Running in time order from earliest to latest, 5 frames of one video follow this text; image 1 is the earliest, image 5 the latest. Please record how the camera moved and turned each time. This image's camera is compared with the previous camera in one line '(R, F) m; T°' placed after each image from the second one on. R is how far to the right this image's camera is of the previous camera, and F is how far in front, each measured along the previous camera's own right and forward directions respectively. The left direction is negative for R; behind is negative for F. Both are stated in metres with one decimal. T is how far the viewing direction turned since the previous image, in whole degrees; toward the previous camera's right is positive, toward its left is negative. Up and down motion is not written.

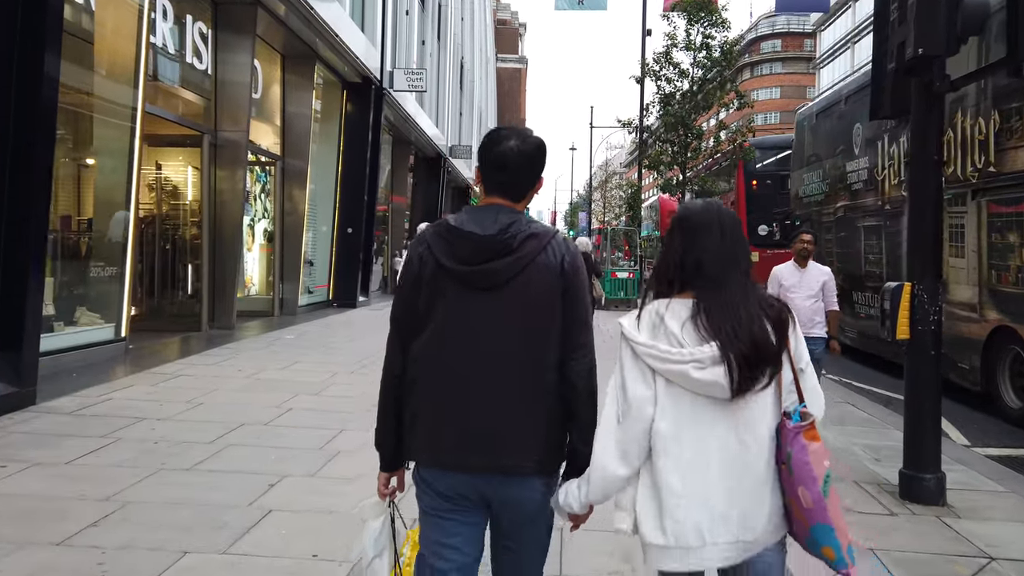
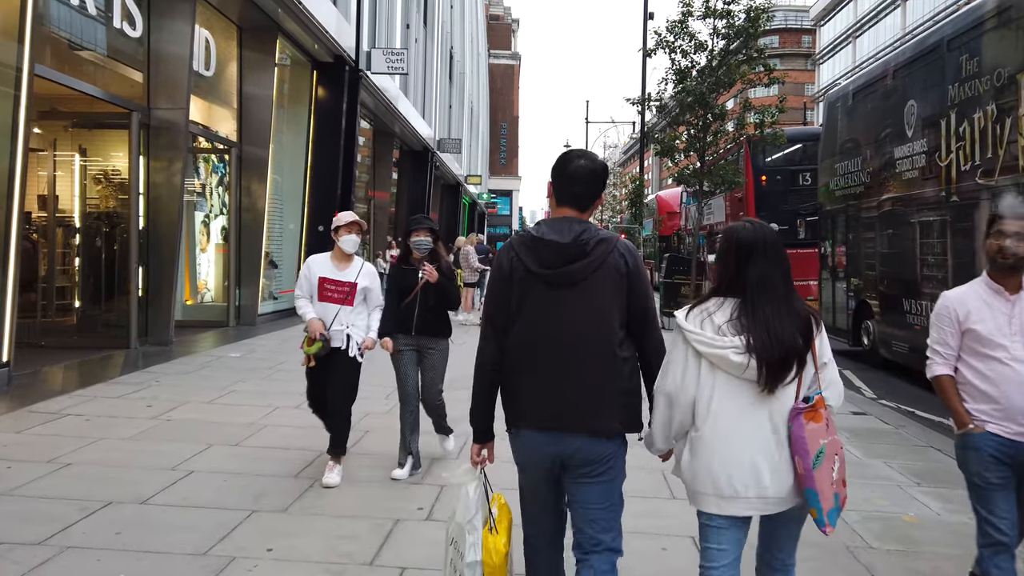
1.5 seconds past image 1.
(0.0, +1.8) m; 0°
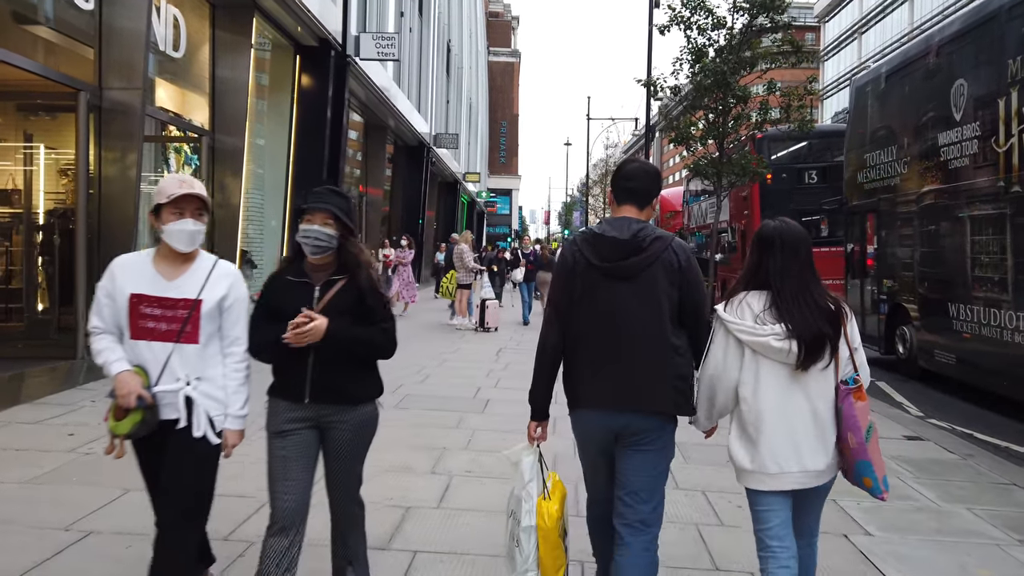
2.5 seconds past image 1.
(0.0, +1.1) m; 0°
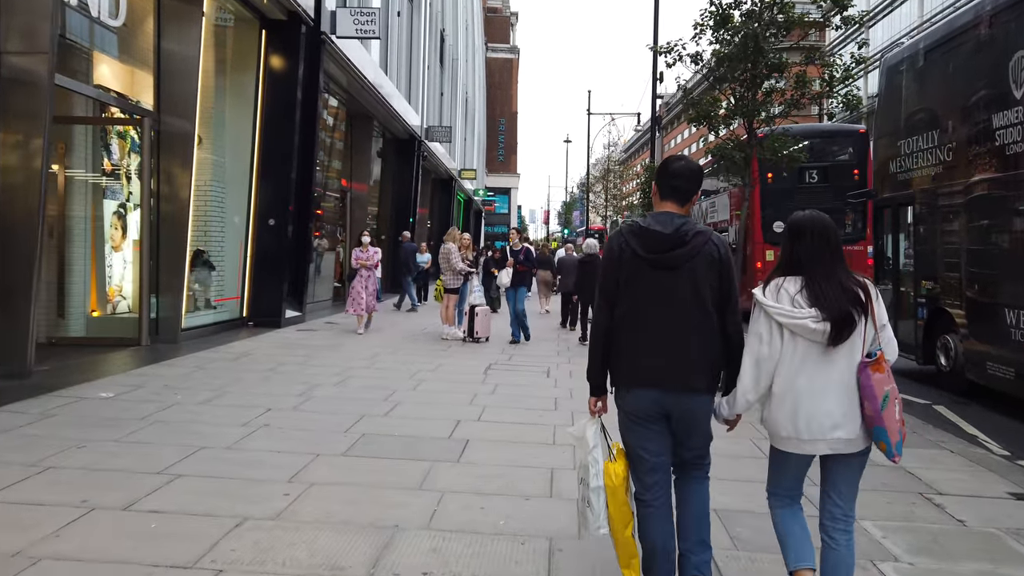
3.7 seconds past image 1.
(+0.1, +1.5) m; 0°
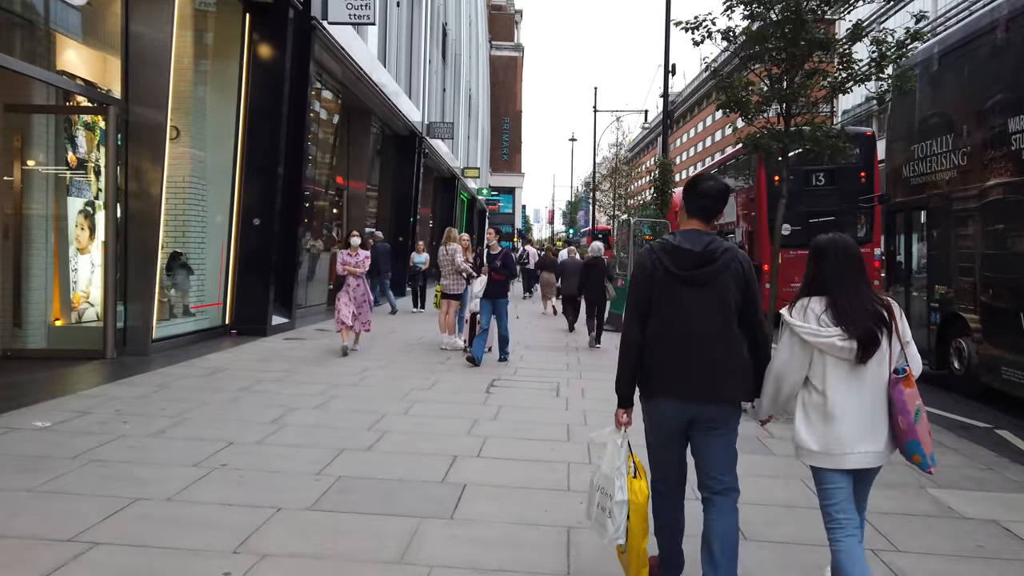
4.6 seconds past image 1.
(0.0, +1.0) m; 0°
